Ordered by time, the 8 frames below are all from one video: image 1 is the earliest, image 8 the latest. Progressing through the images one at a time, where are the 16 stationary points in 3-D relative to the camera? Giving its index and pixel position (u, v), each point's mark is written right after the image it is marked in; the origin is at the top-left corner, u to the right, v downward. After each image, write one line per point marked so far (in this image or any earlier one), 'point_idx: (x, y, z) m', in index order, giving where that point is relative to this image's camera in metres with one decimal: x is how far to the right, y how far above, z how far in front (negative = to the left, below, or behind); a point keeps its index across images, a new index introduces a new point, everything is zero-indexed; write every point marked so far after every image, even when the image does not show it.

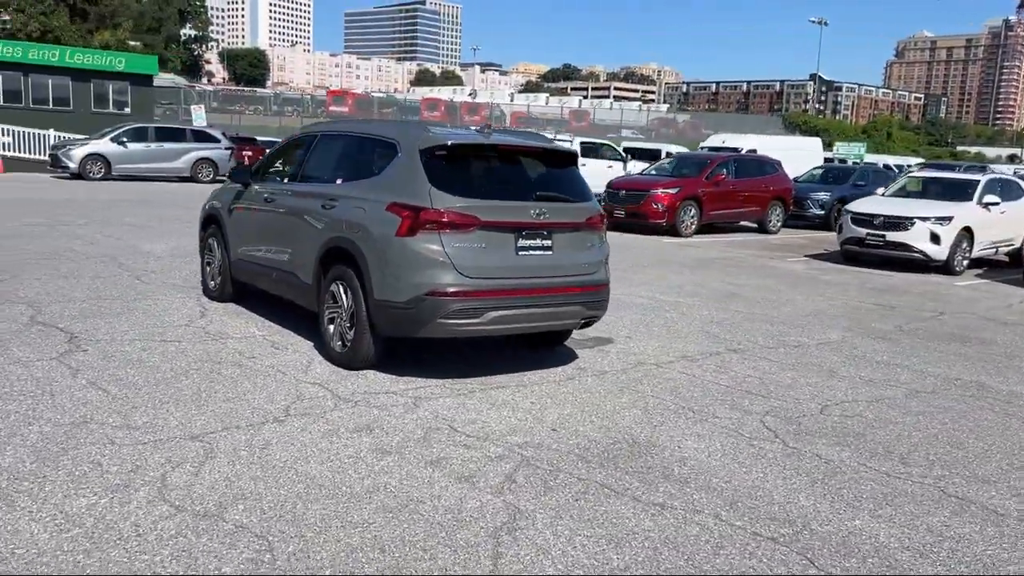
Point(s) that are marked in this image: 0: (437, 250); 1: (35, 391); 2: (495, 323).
0: (-0.6, +0.3, +6.2) m
1: (-3.2, -0.7, +5.8) m
2: (-0.1, -0.3, +6.4) m
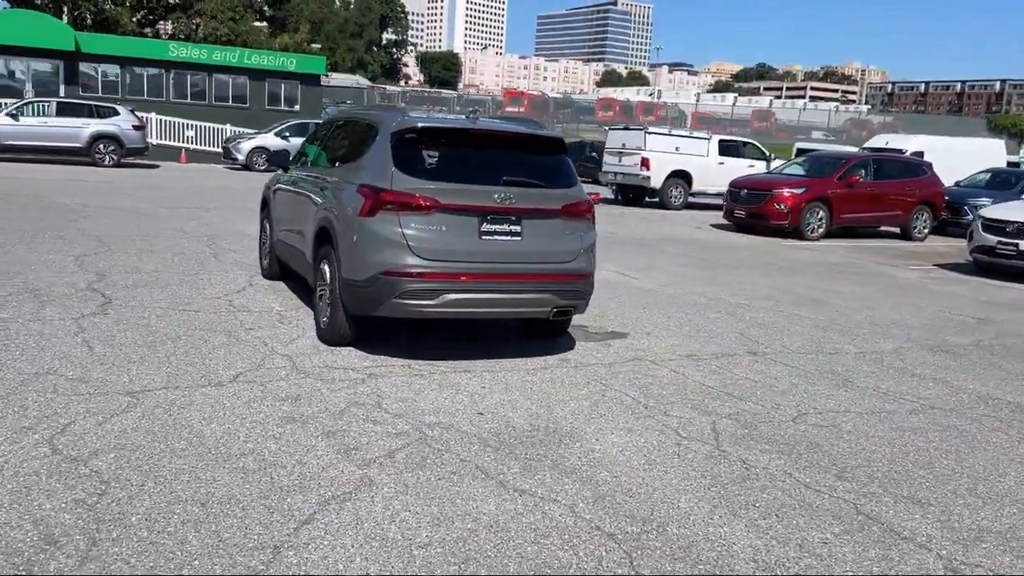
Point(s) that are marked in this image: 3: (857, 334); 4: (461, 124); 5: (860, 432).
0: (-0.9, +0.4, +6.4) m
1: (-3.6, -0.4, +6.5) m
2: (-0.5, -0.1, +6.5) m
3: (+3.8, -0.5, +9.5) m
4: (-0.4, +1.3, +6.7) m
5: (+2.4, -1.0, +5.9) m
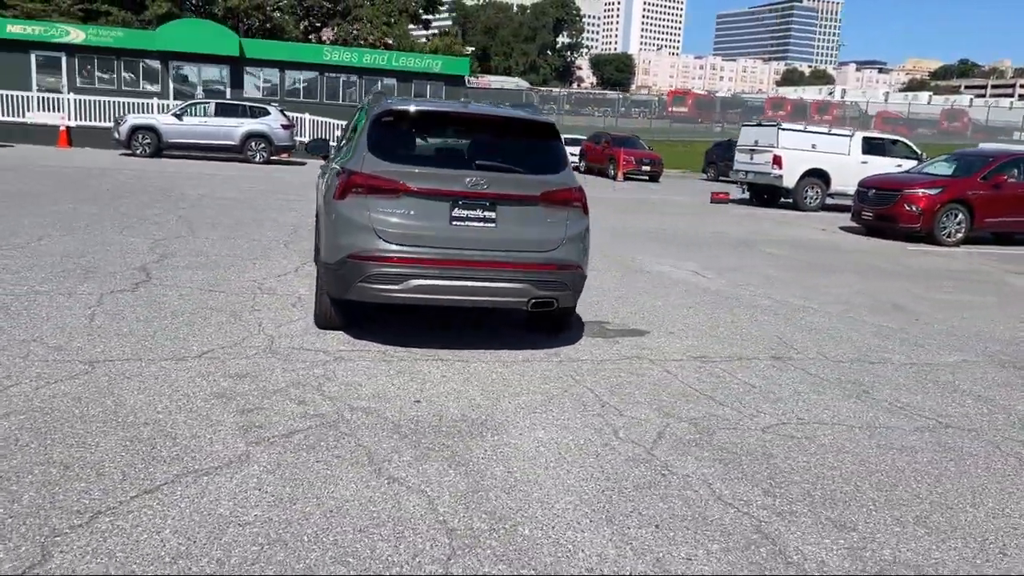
0: (-1.1, +0.5, +6.3) m
1: (-3.8, -0.2, +6.9) m
2: (-0.7, 0.0, +6.4) m
3: (+4.1, -0.6, +8.5) m
4: (-0.5, +1.4, +6.6) m
5: (+1.9, -1.0, +5.3) m
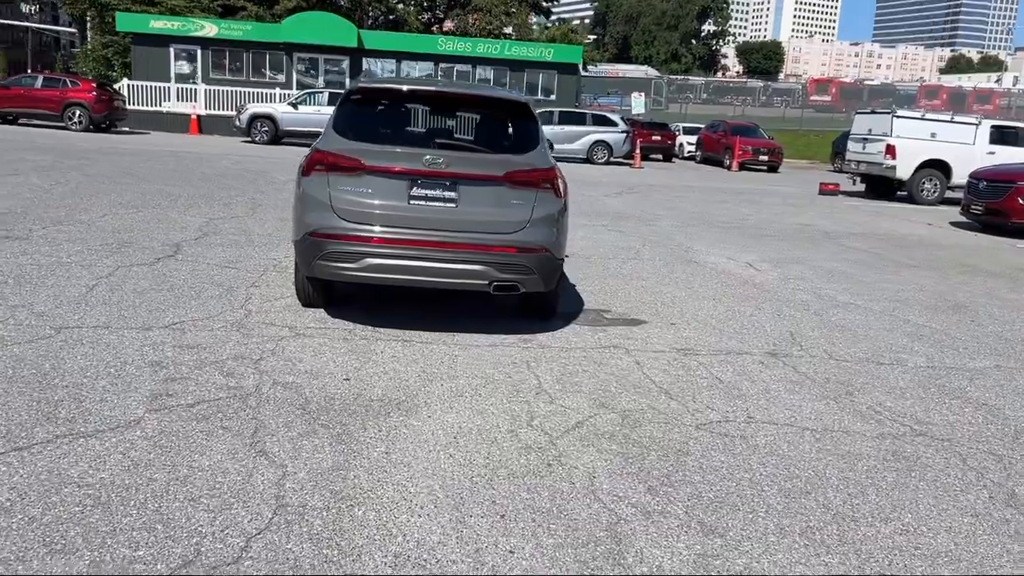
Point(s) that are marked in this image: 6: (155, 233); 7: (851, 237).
0: (-1.4, +0.7, +6.4) m
1: (-4.0, 0.0, +7.4) m
2: (-1.0, +0.1, +6.3) m
3: (+4.0, -0.5, +7.7) m
4: (-0.8, +1.5, +6.5) m
5: (+1.4, -0.9, +4.9) m
6: (-4.3, +0.7, +10.4) m
7: (+6.2, +0.9, +15.8) m
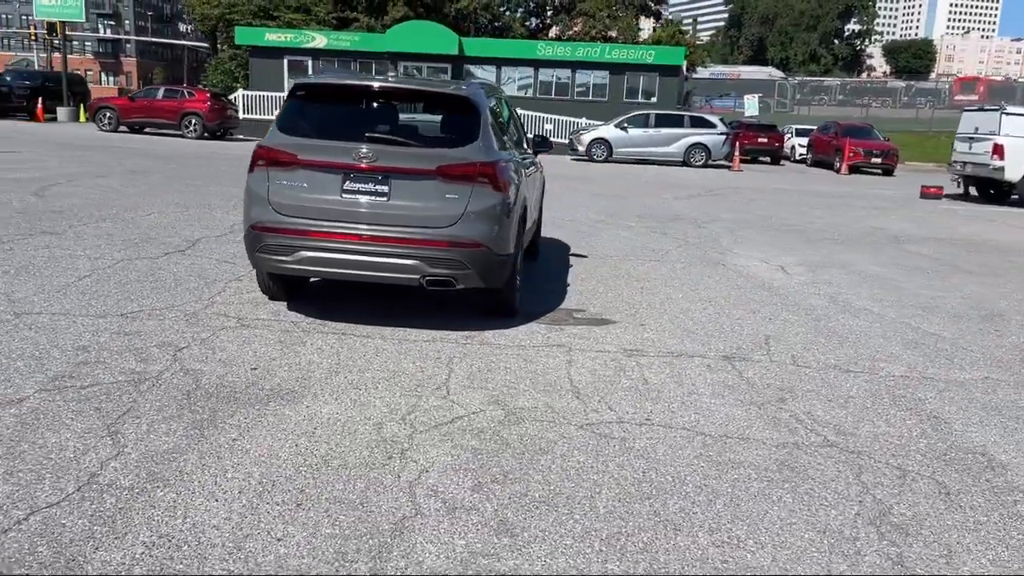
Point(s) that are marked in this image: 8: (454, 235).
0: (-1.9, +0.8, +6.5) m
1: (-4.3, +0.1, +7.9) m
2: (-1.5, +0.2, +6.4) m
3: (+3.7, -0.6, +7.1) m
4: (-1.2, +1.6, +6.6) m
5: (+0.7, -0.9, +4.6) m
6: (-4.2, +0.7, +10.9) m
7: (+7.0, +0.8, +14.7) m
8: (-0.4, +0.4, +6.3) m
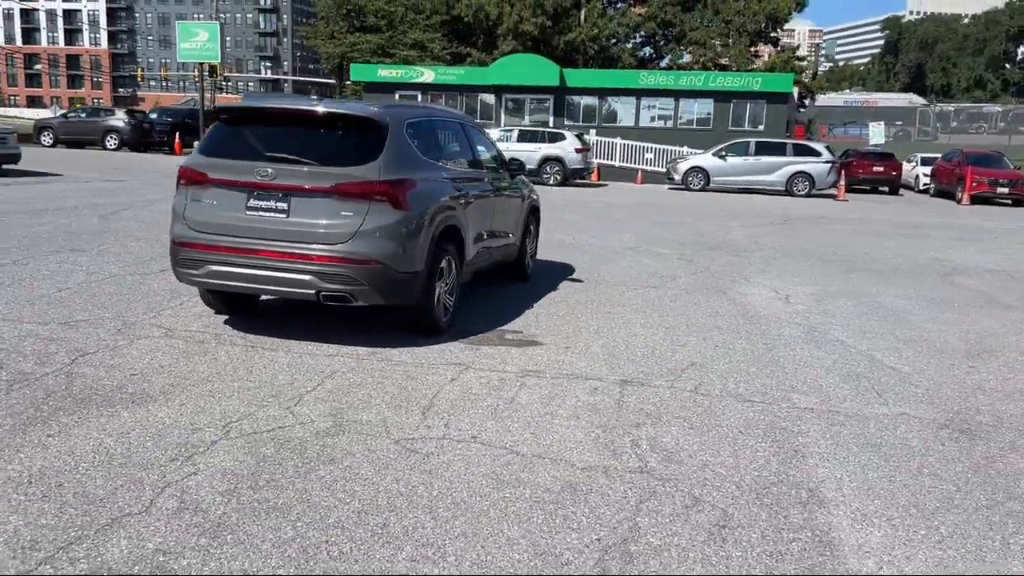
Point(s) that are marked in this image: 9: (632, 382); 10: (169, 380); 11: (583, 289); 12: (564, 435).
0: (-2.6, +0.7, +6.9) m
1: (-4.8, 0.0, +8.6) m
2: (-2.2, +0.1, +6.7) m
3: (+2.9, -0.8, +6.5) m
4: (-1.9, +1.5, +6.9) m
5: (-0.4, -0.9, +4.6) m
6: (-4.2, +0.5, +11.6) m
7: (+7.4, +0.2, +13.6) m
8: (-1.2, +0.3, +6.5) m
9: (+0.9, -0.7, +6.4) m
10: (-2.3, -0.6, +5.9) m
11: (+0.9, 0.0, +10.4) m
12: (+0.3, -0.9, +5.2) m
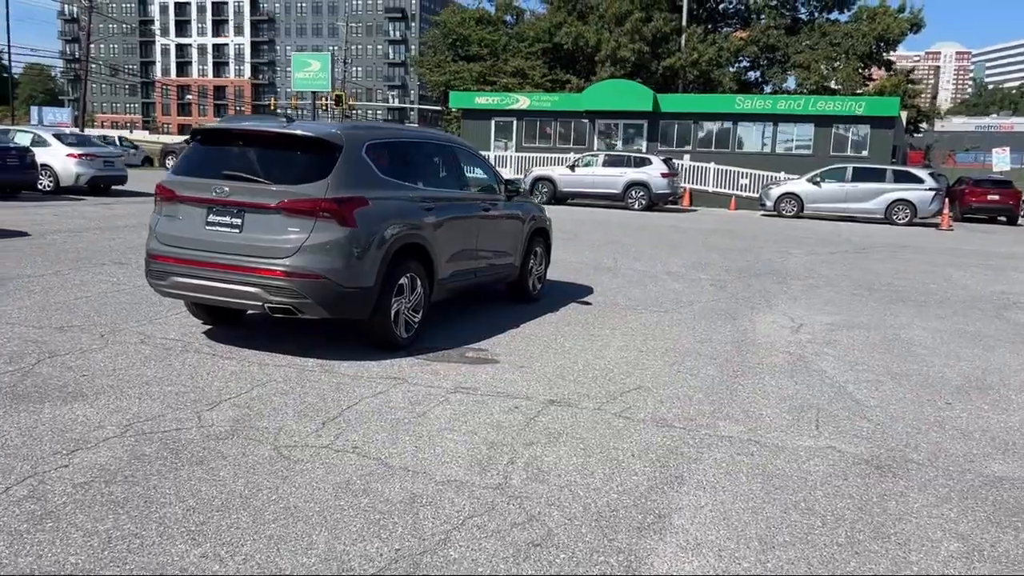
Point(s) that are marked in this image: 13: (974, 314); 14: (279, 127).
0: (-3.0, +0.6, +7.4) m
1: (-5.0, -0.1, +9.3) m
2: (-2.7, 0.0, +7.1) m
3: (+2.4, -1.0, +6.2) m
4: (-2.3, +1.4, +7.3) m
5: (-1.2, -1.0, +4.7) m
6: (-3.9, +0.3, +12.2) m
7: (+7.8, -0.3, +12.6) m
8: (-1.7, +0.2, +6.7) m
9: (+0.4, -0.8, +6.3) m
10: (-2.9, -0.7, +6.2) m
11: (+0.9, -0.3, +10.4) m
12: (-0.4, -1.0, +5.2) m
13: (+6.2, -0.3, +11.7) m
14: (-1.9, +1.3, +7.0) m
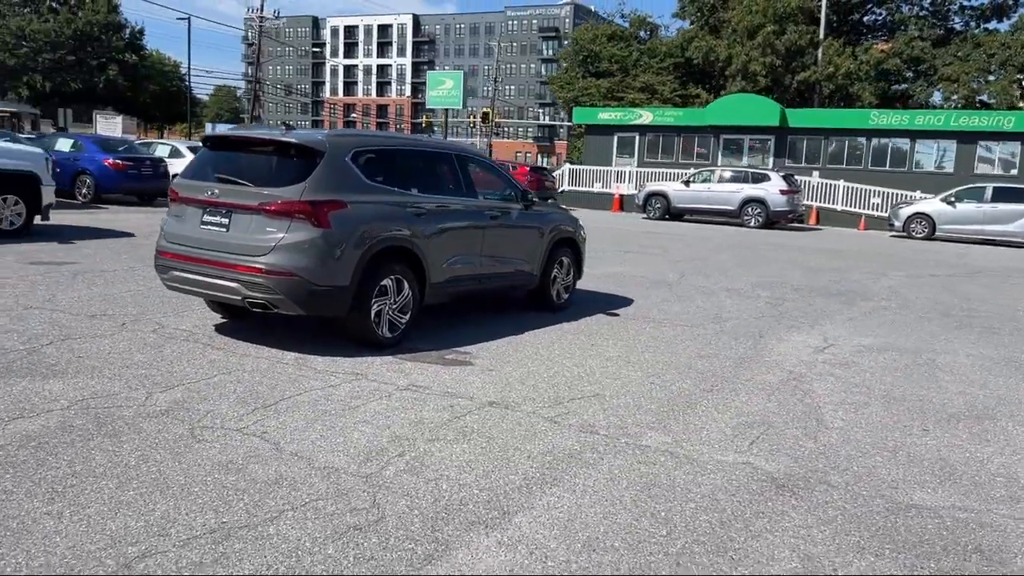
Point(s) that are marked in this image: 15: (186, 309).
0: (-3.2, +0.6, +8.0) m
1: (-4.8, 0.0, +10.3) m
2: (-2.9, 0.0, +7.7) m
3: (+1.9, -1.1, +5.9) m
4: (-2.5, +1.4, +7.8) m
5: (-1.9, -0.9, +5.1) m
6: (-3.3, +0.3, +12.9) m
7: (+8.3, -0.7, +11.3) m
8: (-2.0, +0.2, +7.1) m
9: (-0.1, -0.9, +6.4) m
10: (-3.3, -0.6, +6.9) m
11: (+1.1, -0.4, +10.3) m
12: (-1.0, -0.9, +5.4) m
13: (+6.6, -0.7, +10.7) m
14: (-2.1, +1.3, +7.5) m
15: (-3.4, -0.2, +9.2) m
